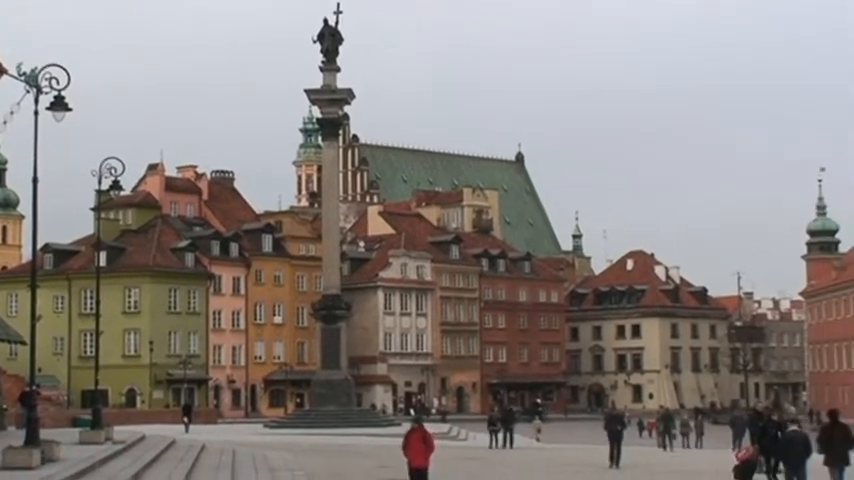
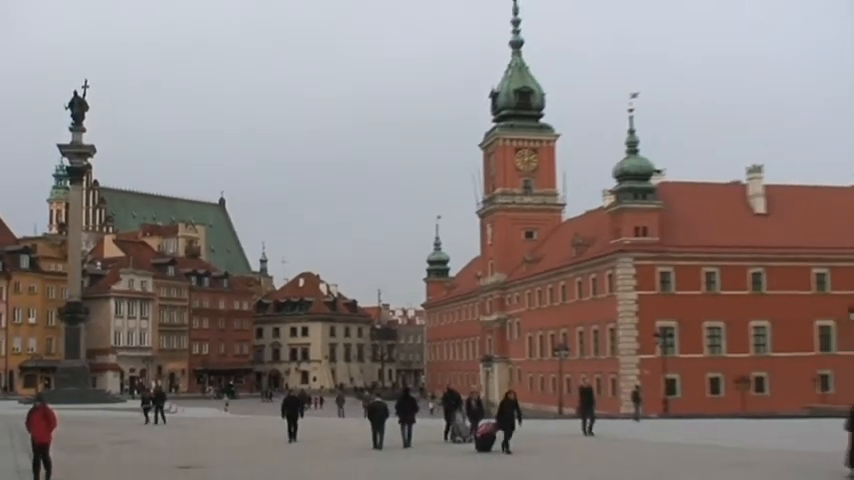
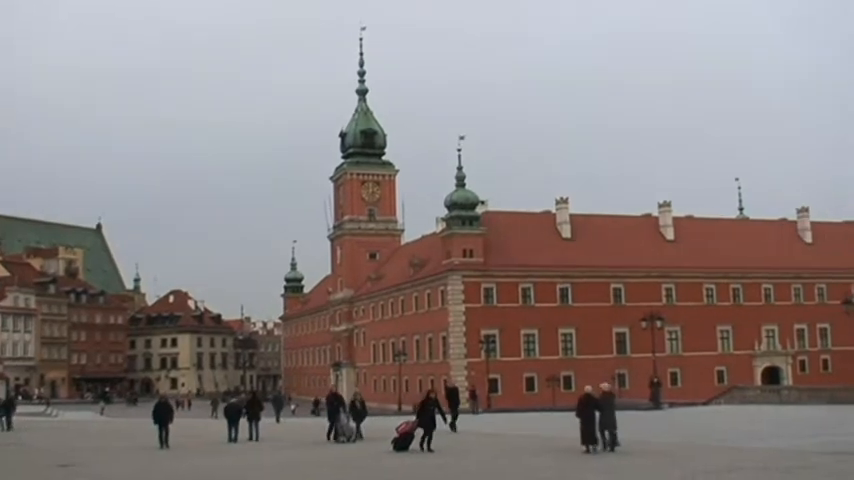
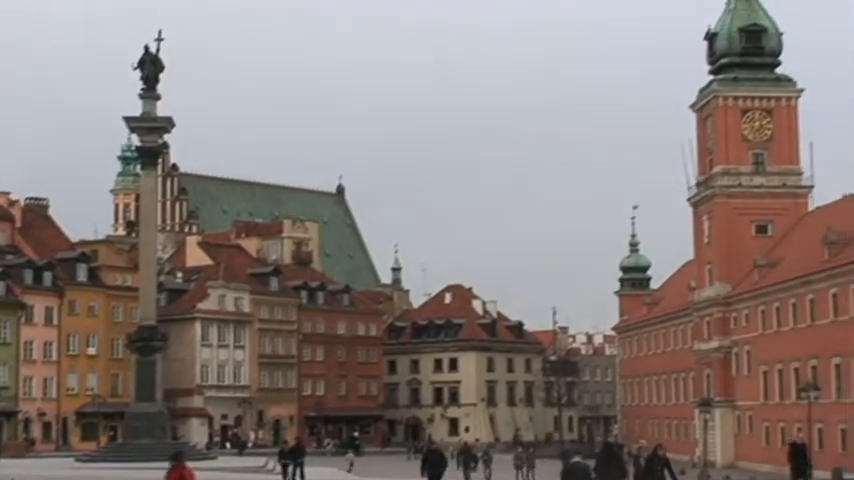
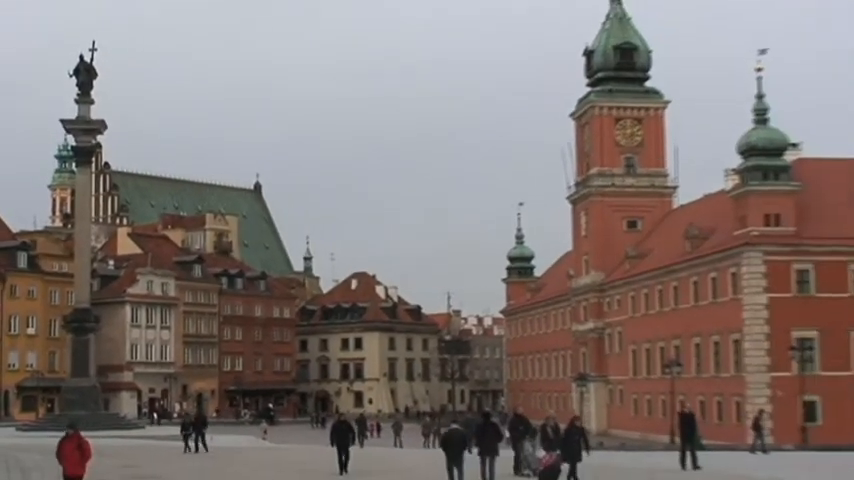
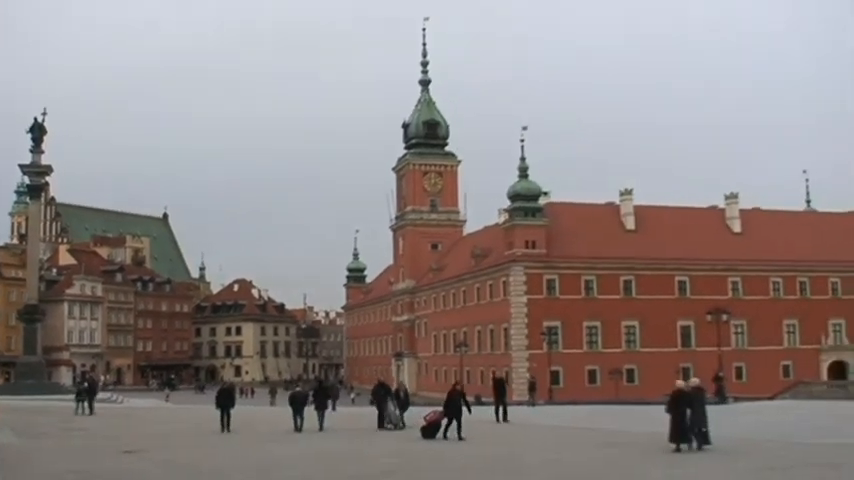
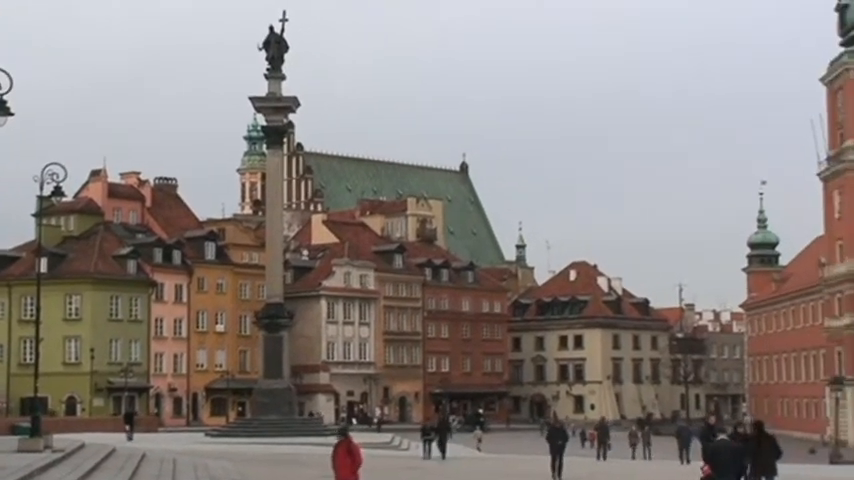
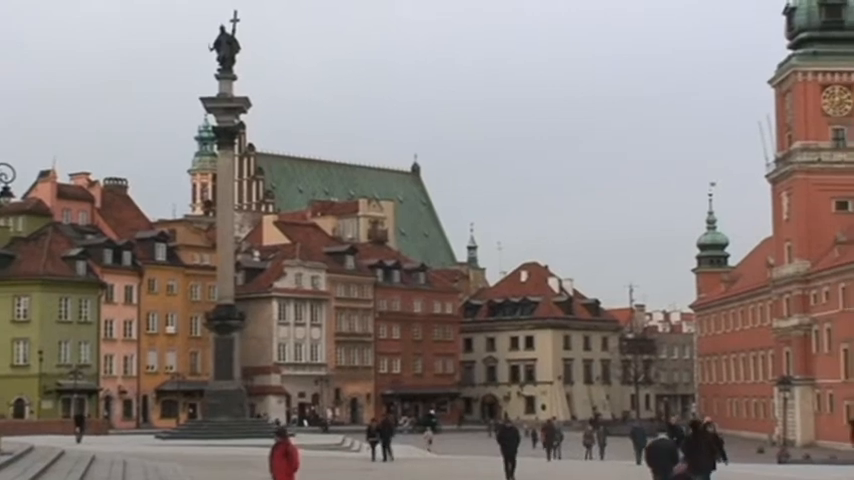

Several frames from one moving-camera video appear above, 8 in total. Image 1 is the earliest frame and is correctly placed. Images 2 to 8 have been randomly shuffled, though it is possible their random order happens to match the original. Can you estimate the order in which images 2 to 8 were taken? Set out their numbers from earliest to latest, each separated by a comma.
7, 8, 4, 5, 2, 6, 3
